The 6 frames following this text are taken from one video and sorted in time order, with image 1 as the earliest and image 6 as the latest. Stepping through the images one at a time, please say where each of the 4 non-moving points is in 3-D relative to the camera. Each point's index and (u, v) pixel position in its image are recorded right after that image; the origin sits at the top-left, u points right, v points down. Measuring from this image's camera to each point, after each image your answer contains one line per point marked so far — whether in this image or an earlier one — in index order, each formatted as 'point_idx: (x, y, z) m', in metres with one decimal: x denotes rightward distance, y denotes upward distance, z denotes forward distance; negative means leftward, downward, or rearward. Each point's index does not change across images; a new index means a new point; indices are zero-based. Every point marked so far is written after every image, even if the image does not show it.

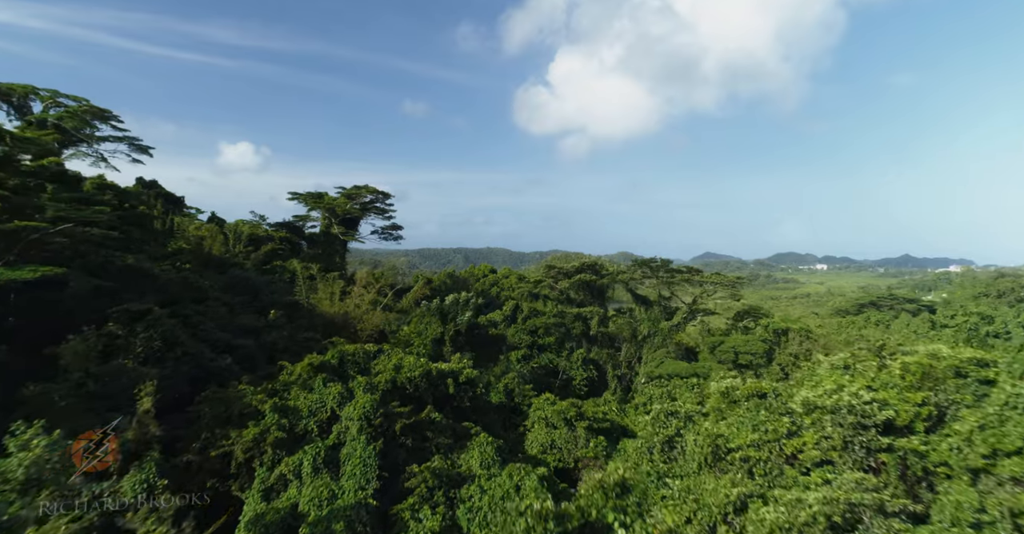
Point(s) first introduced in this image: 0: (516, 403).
0: (+0.1, -4.3, +15.3) m
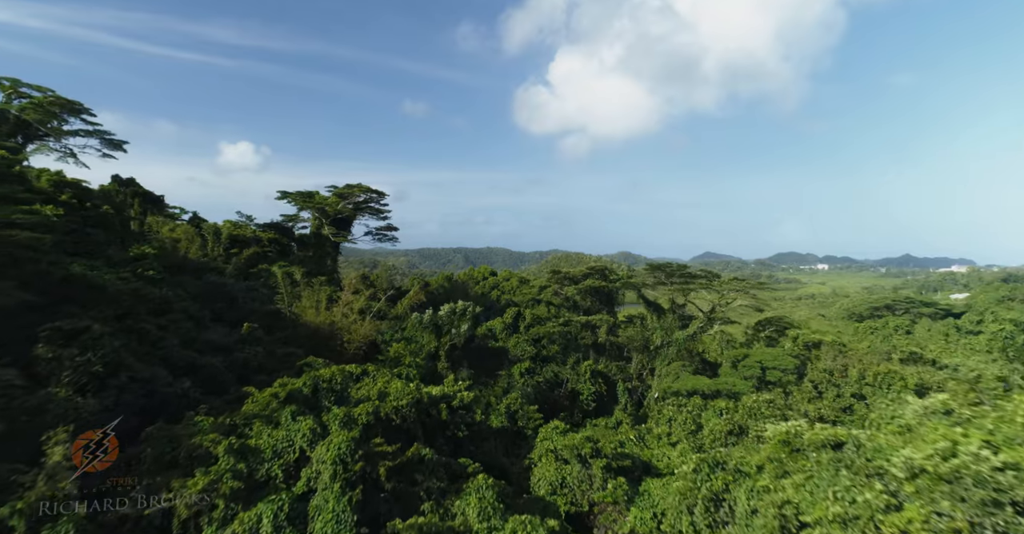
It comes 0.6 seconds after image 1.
0: (+0.2, -4.5, +13.6) m
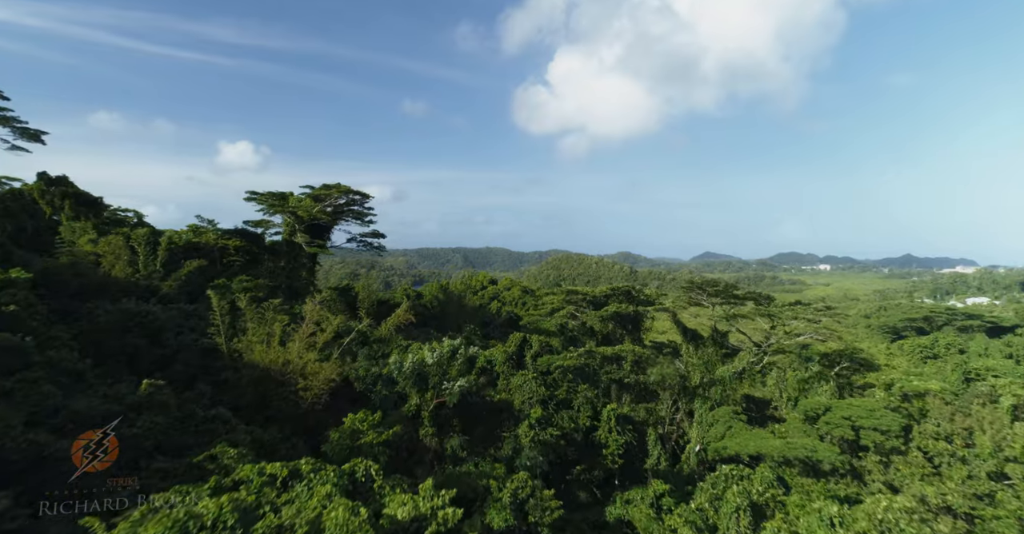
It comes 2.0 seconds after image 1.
0: (+0.4, -5.2, +9.7) m
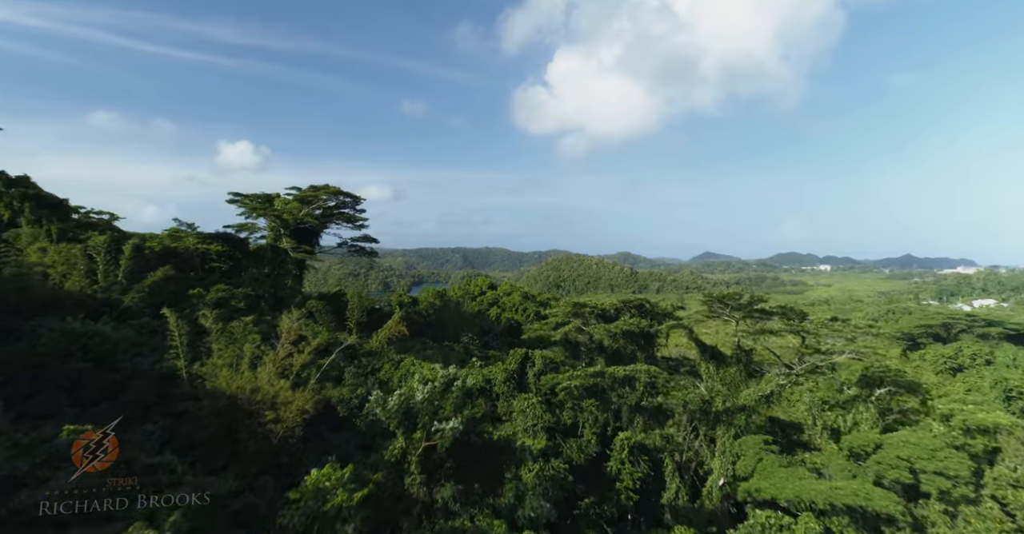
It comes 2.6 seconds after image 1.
0: (+0.4, -5.5, +8.1) m
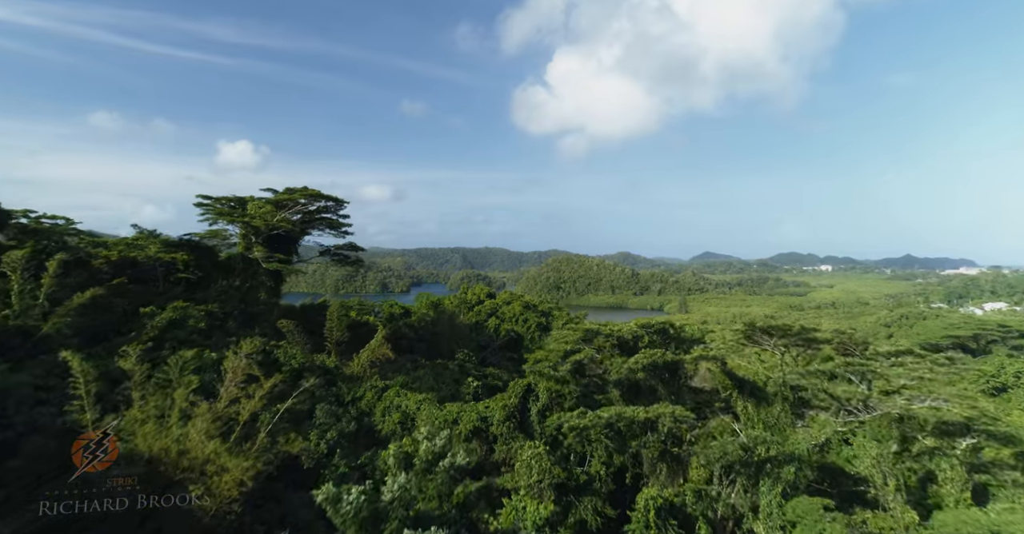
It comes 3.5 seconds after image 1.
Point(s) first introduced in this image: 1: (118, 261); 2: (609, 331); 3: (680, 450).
0: (+0.4, -6.0, +5.5) m
1: (-15.6, +0.3, +19.1) m
2: (+3.9, -2.7, +19.3) m
3: (+4.7, -4.8, +13.1) m
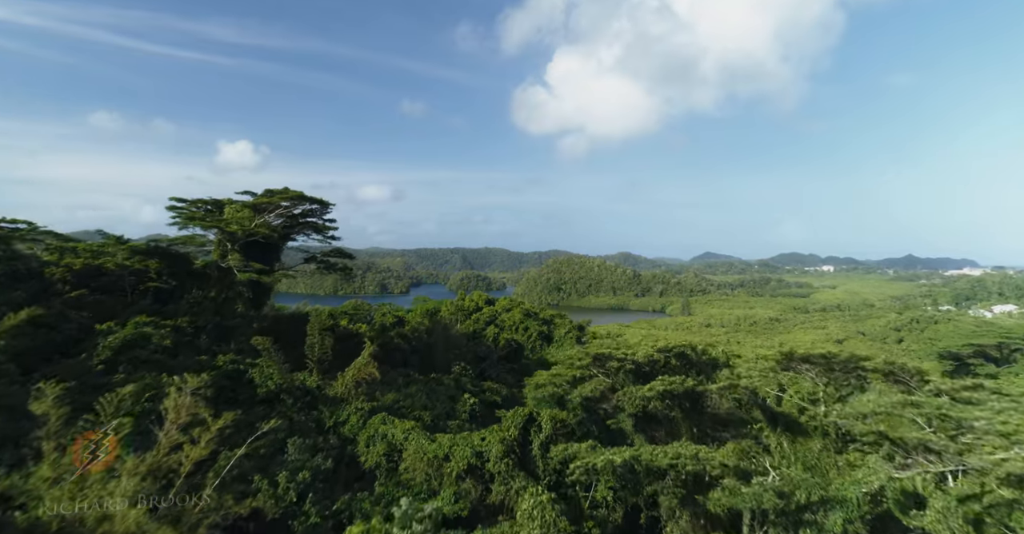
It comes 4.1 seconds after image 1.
0: (+0.4, -6.4, +3.8) m
1: (-15.6, -0.1, +17.4) m
2: (+3.9, -3.0, +17.6) m
3: (+4.6, -5.1, +11.4) m
